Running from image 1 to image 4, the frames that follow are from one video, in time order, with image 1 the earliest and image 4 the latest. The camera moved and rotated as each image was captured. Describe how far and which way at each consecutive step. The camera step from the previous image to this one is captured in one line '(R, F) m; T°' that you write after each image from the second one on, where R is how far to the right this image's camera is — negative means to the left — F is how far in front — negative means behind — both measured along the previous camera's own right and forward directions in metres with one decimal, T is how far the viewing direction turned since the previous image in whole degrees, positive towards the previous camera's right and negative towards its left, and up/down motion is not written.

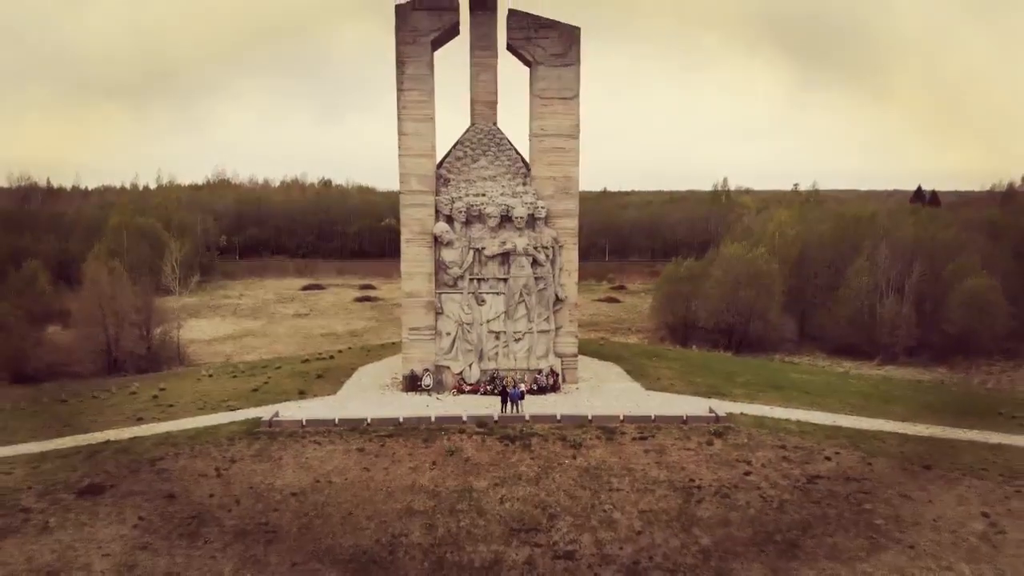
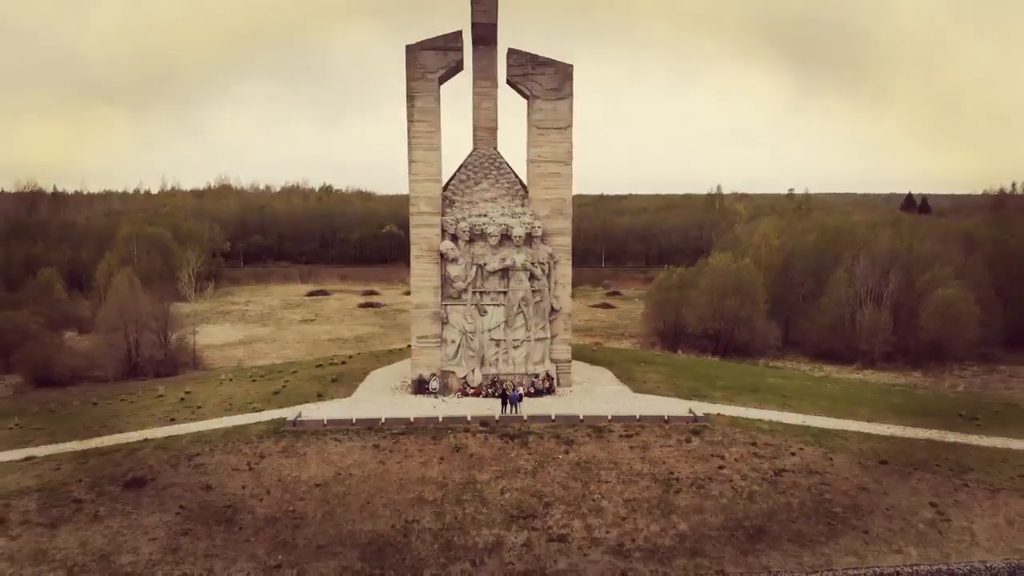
(0.0, -1.9) m; 0°
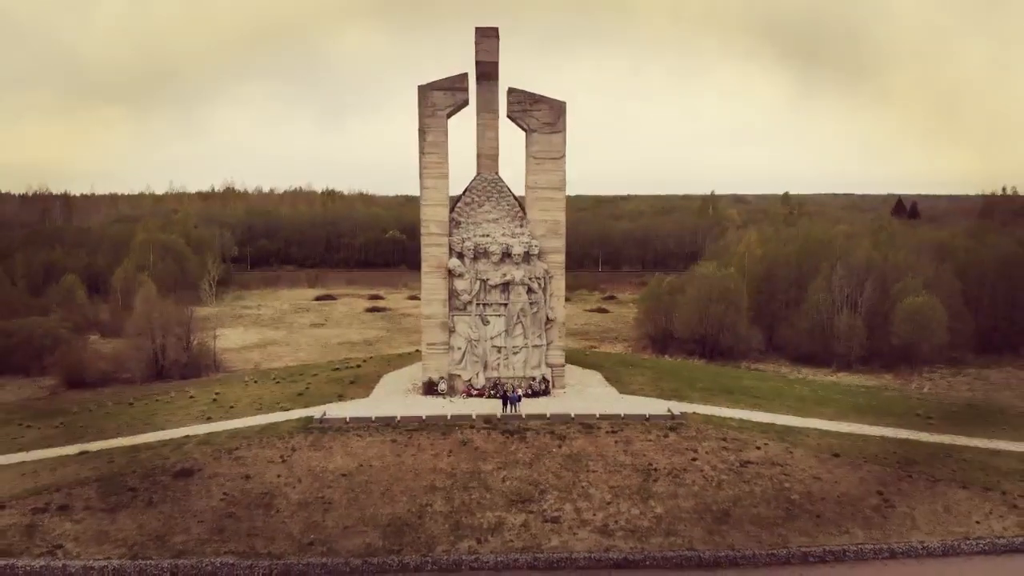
(0.0, -2.5) m; 0°
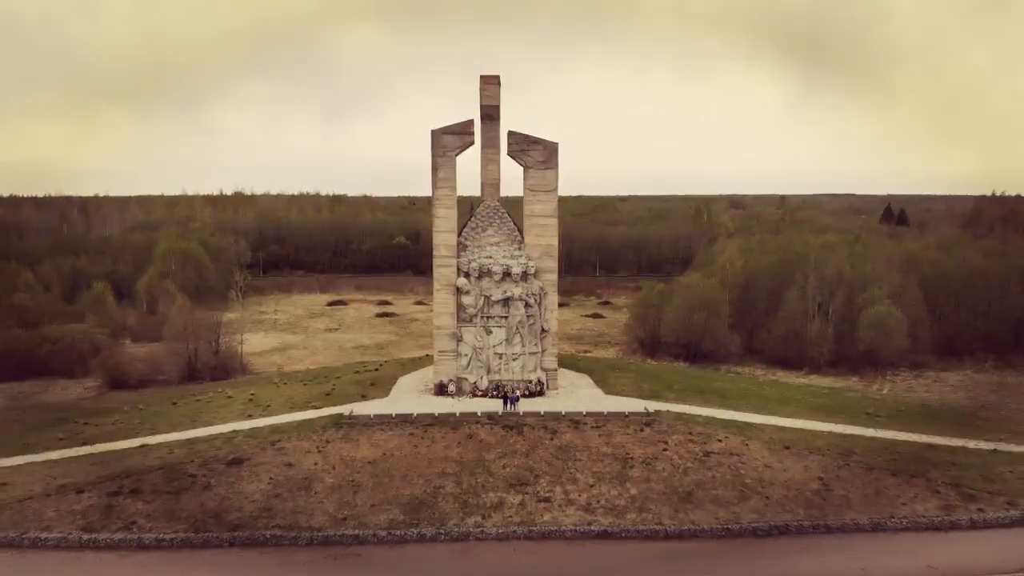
(+0.1, -3.6) m; 0°
